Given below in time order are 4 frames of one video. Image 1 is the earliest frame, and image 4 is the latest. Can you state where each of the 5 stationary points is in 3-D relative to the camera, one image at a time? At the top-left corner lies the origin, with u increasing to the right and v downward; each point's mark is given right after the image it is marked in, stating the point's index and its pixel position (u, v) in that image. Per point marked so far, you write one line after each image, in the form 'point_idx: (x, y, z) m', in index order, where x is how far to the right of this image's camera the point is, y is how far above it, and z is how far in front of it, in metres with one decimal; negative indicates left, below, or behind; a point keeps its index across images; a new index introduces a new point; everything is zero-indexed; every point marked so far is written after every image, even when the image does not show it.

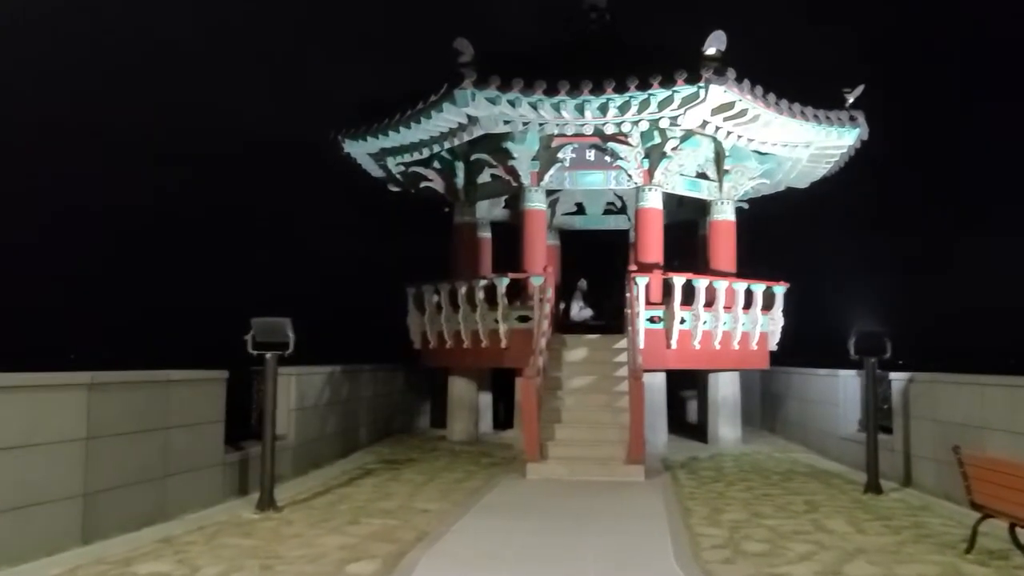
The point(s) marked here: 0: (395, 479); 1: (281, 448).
0: (-1.5, -2.4, +10.7) m
1: (-2.9, -2.0, +10.6) m
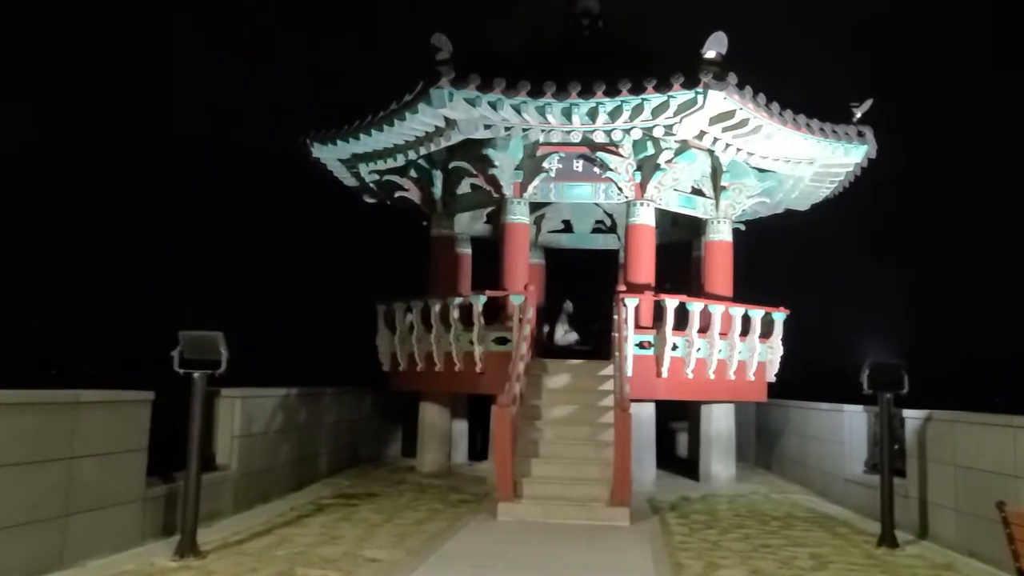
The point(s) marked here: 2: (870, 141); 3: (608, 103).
0: (-1.8, -2.6, +9.5) m
1: (-3.2, -2.1, +9.4) m
2: (+5.6, +2.3, +13.2) m
3: (+1.3, +2.5, +11.4) m
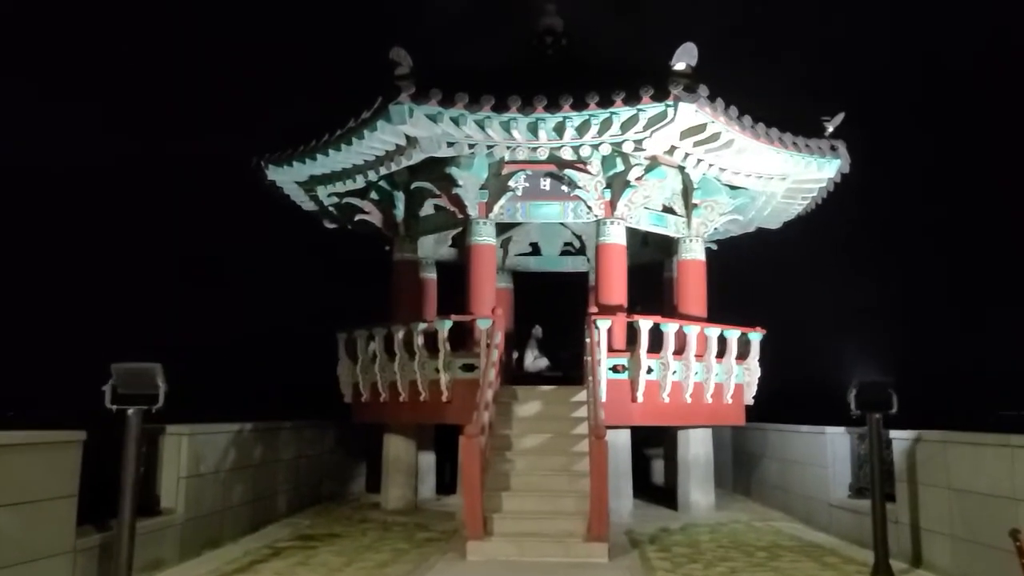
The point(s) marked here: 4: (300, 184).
0: (-2.1, -2.9, +8.8) m
1: (-3.5, -2.4, +8.6) m
2: (+5.0, +2.0, +12.9) m
3: (+0.8, +2.2, +10.9) m
4: (-3.4, +1.7, +13.7) m
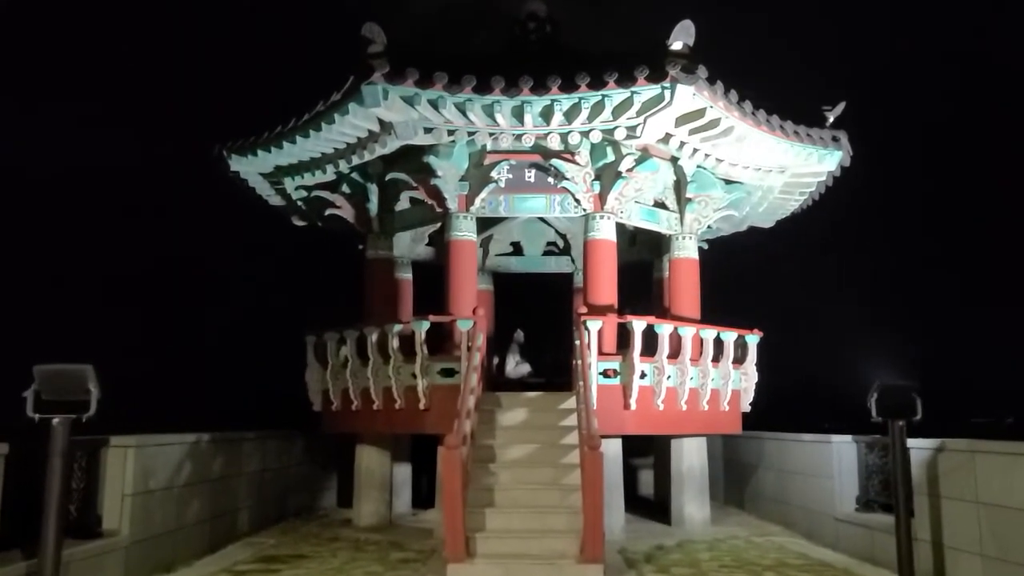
0: (-2.3, -2.8, +7.8) m
1: (-3.6, -2.3, +7.6) m
2: (+4.8, +2.0, +12.2) m
3: (+0.6, +2.2, +10.1) m
4: (-3.7, +1.7, +12.7) m
